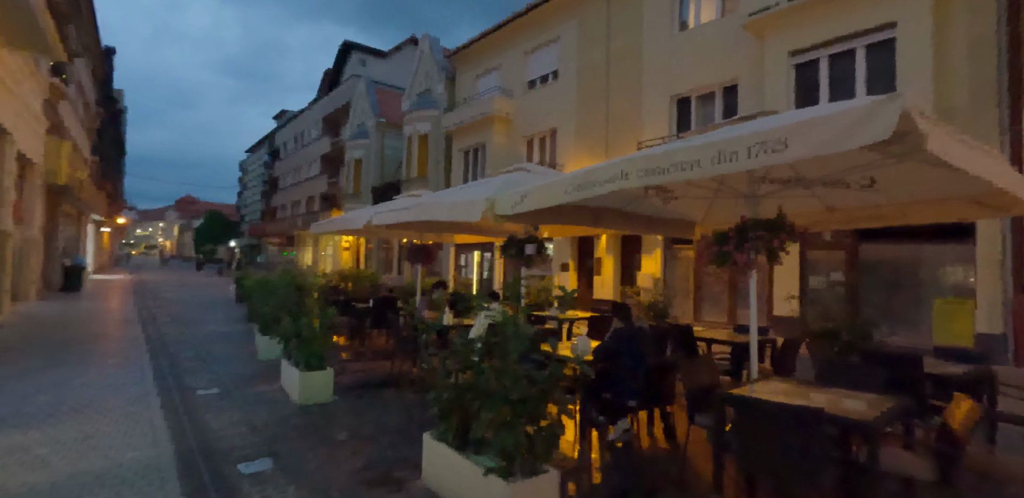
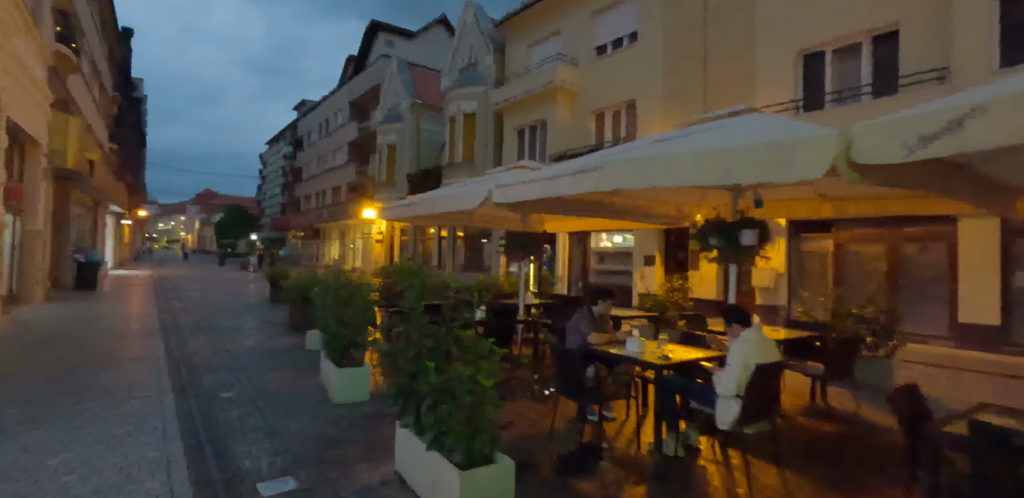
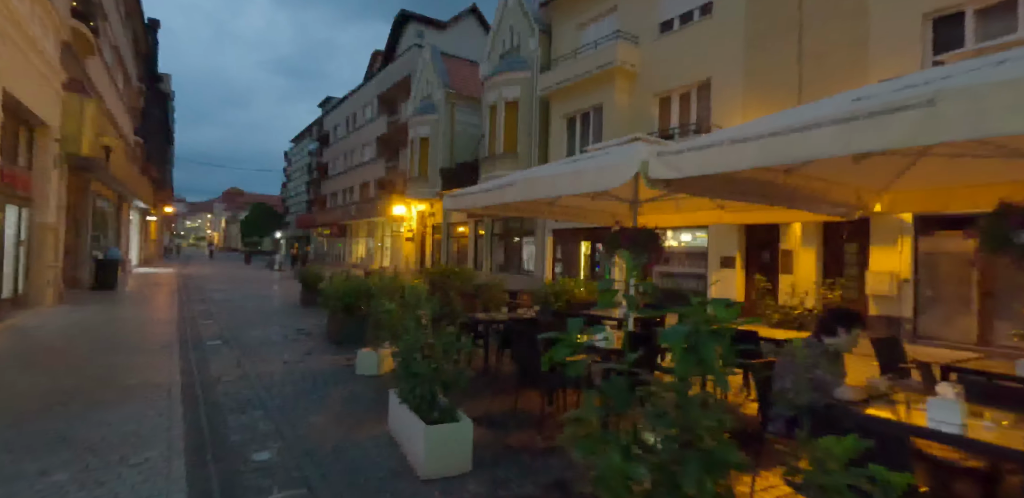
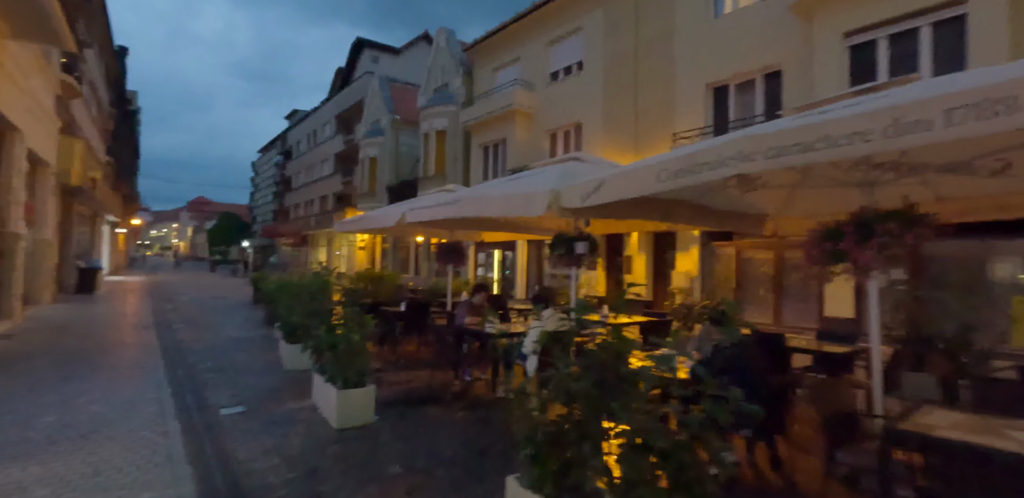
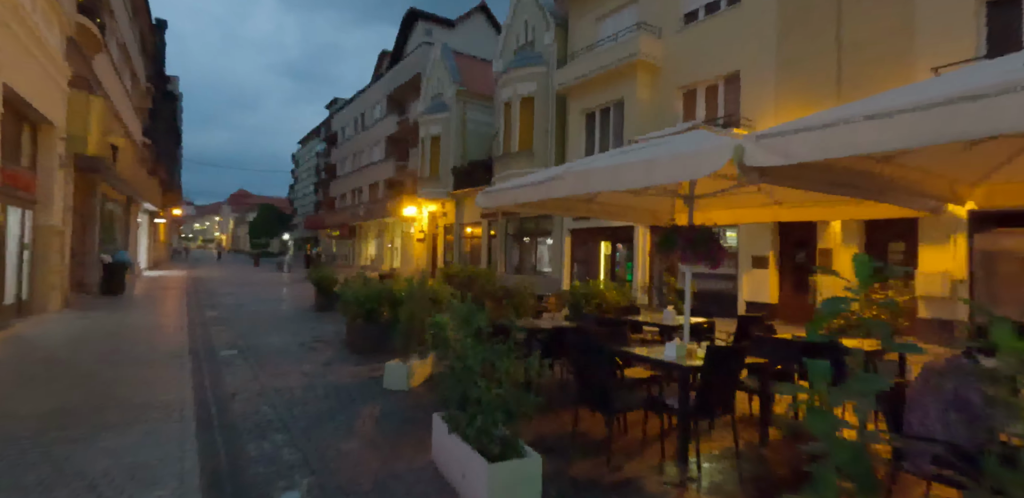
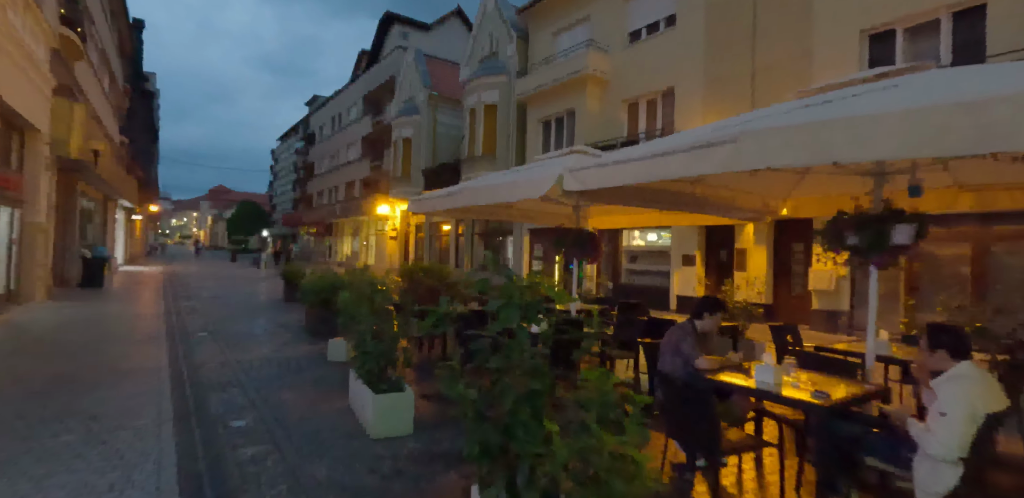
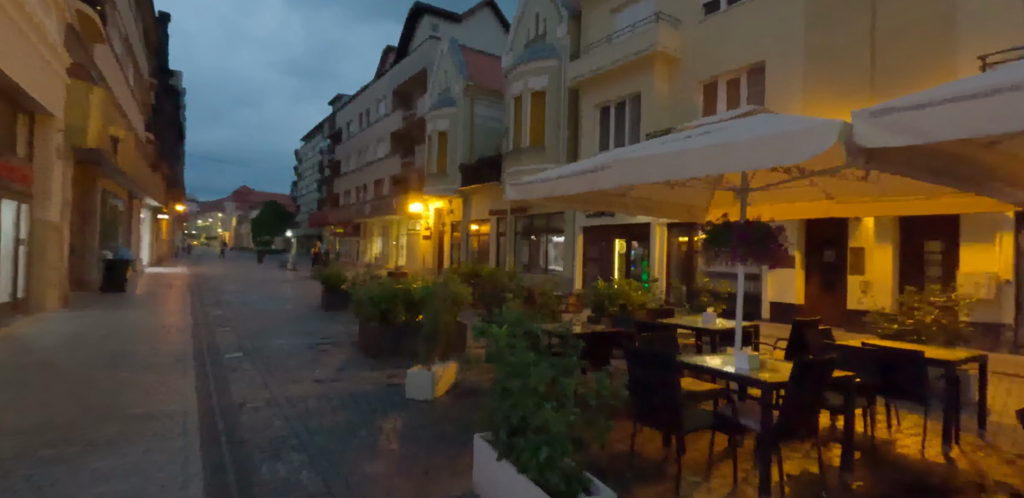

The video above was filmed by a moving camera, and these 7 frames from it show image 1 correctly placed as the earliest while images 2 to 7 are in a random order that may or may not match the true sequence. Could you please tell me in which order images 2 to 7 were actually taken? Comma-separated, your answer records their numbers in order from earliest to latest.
4, 2, 6, 3, 5, 7
